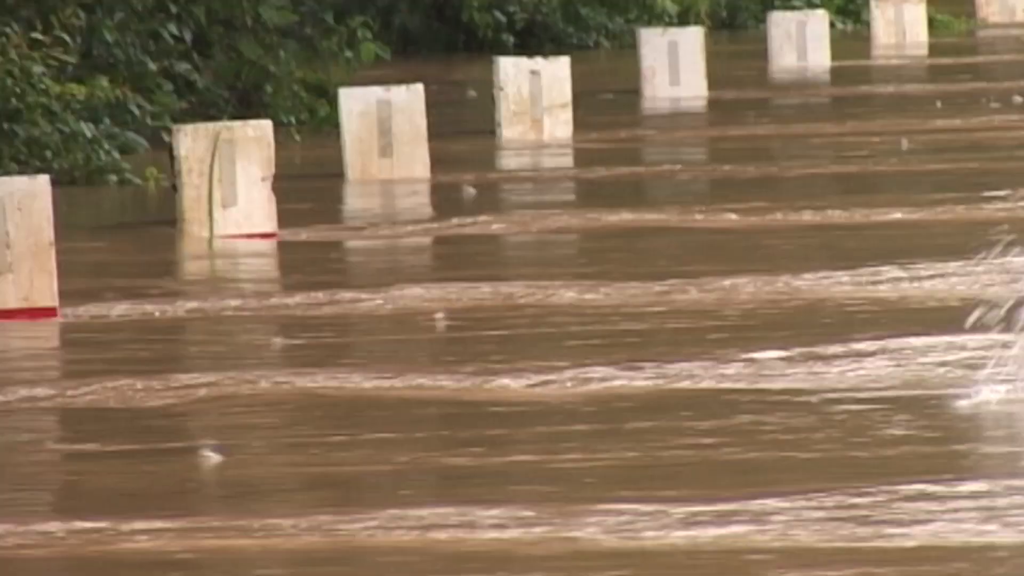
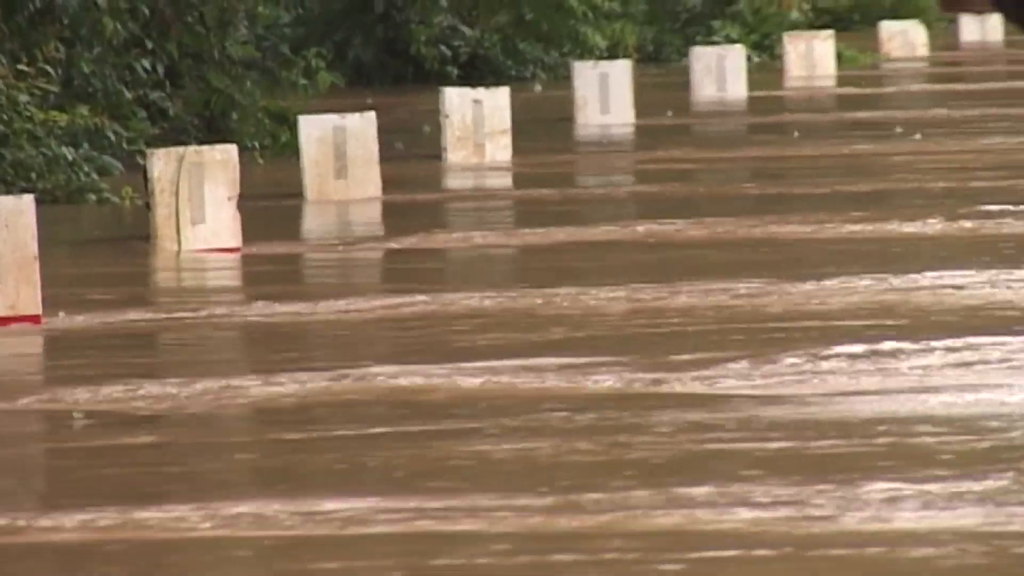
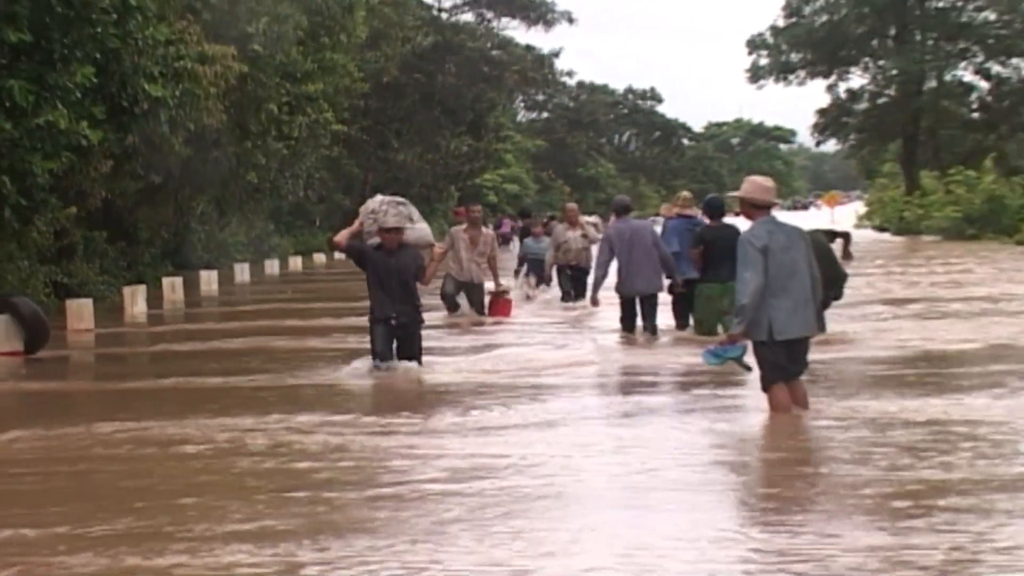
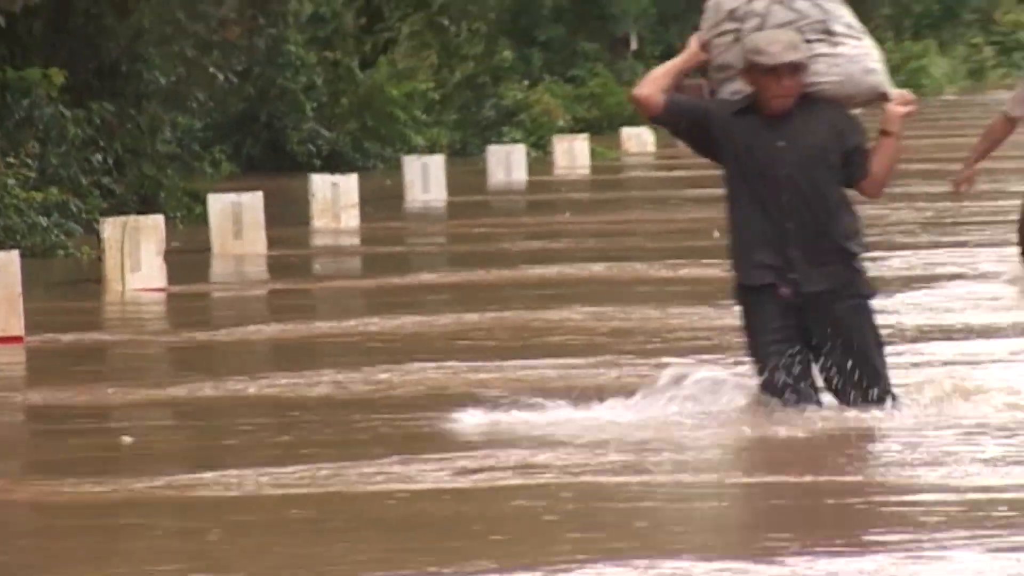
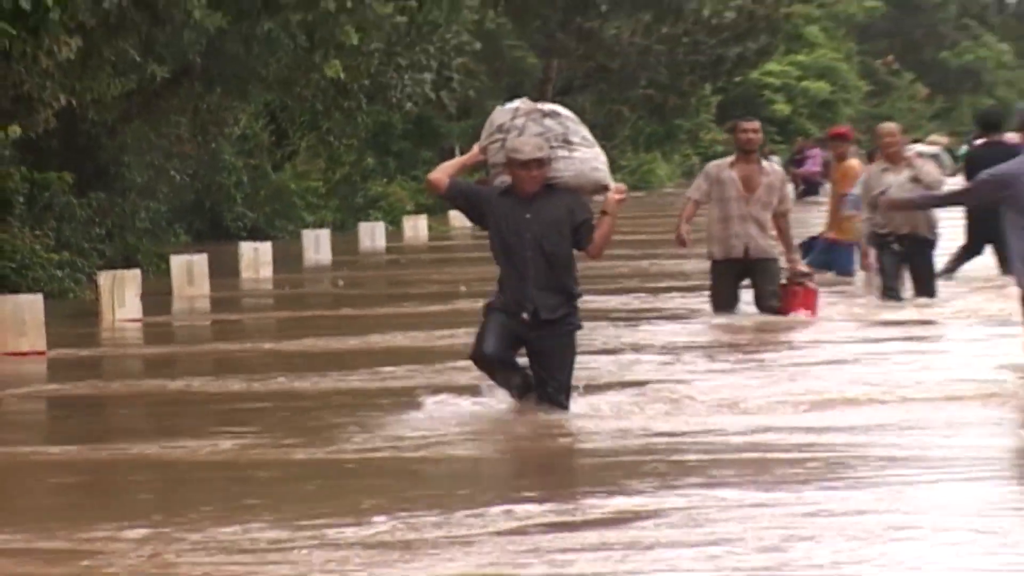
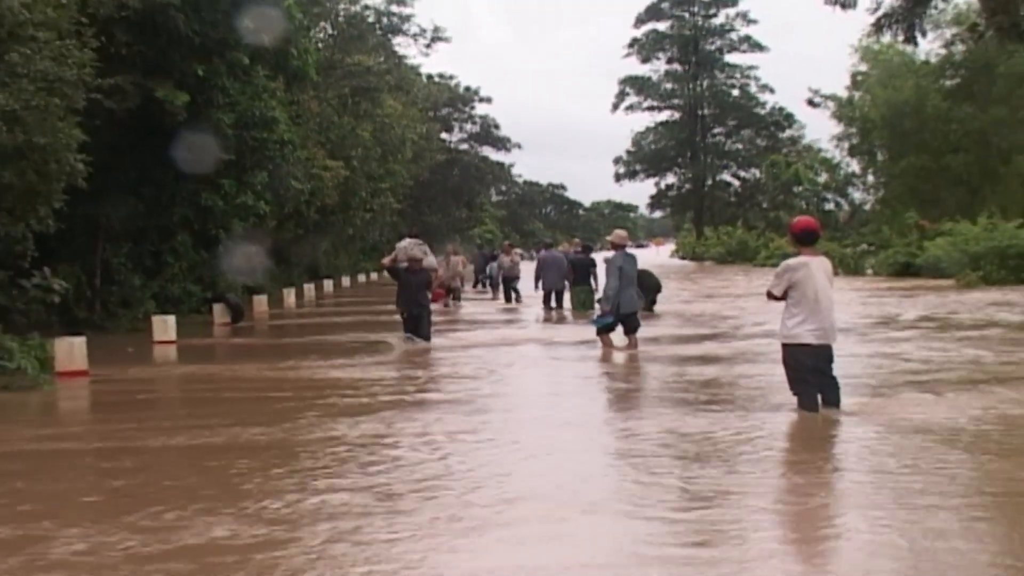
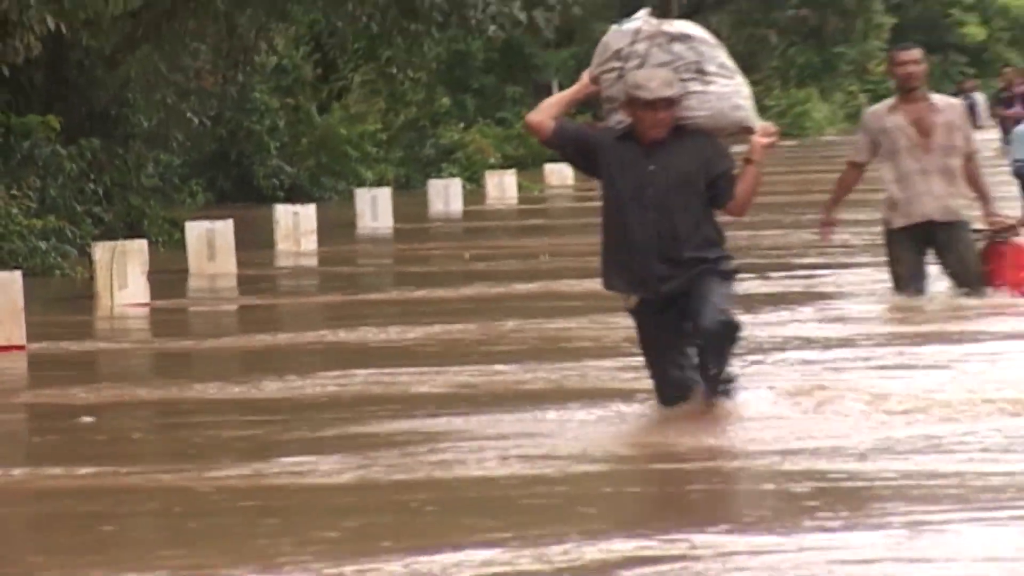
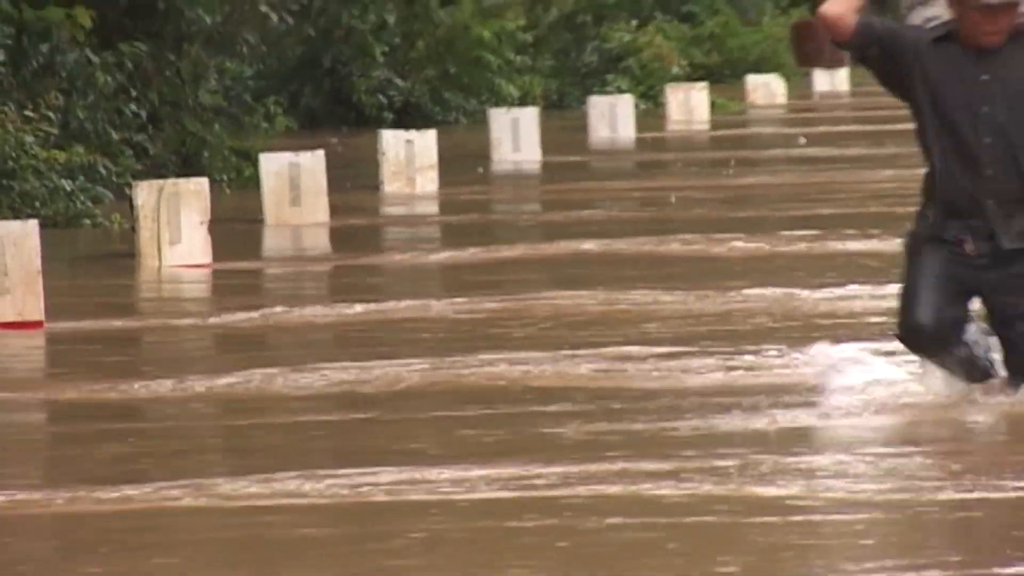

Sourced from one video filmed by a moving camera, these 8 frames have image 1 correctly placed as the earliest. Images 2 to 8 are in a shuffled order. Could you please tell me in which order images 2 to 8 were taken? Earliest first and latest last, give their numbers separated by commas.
2, 8, 4, 7, 5, 3, 6
